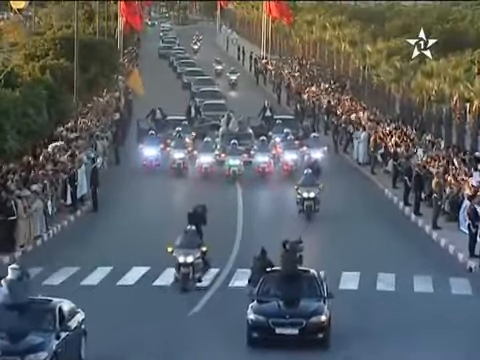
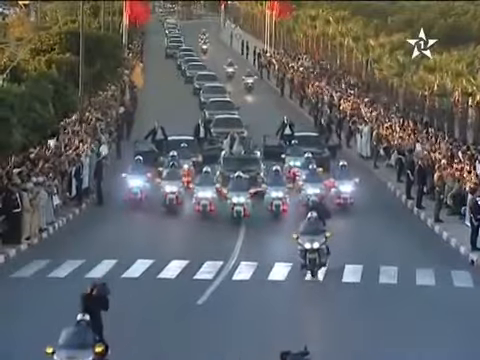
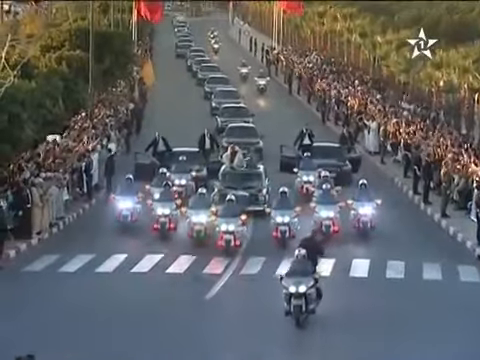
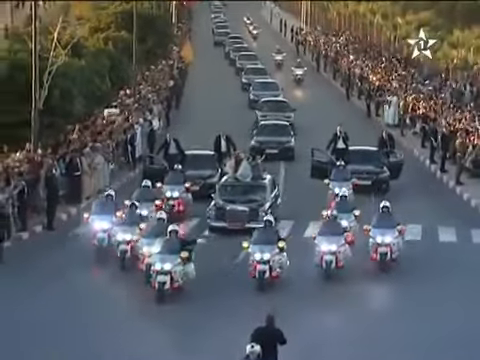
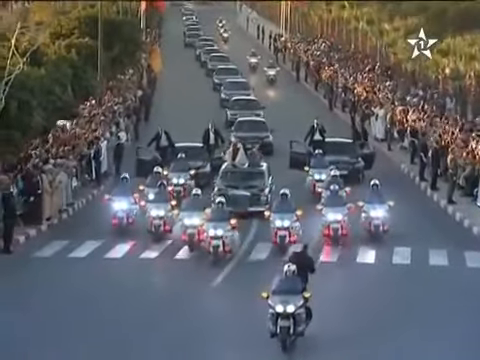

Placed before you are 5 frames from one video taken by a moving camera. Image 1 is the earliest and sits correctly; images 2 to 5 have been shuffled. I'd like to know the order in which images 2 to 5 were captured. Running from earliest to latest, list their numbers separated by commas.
2, 3, 5, 4
